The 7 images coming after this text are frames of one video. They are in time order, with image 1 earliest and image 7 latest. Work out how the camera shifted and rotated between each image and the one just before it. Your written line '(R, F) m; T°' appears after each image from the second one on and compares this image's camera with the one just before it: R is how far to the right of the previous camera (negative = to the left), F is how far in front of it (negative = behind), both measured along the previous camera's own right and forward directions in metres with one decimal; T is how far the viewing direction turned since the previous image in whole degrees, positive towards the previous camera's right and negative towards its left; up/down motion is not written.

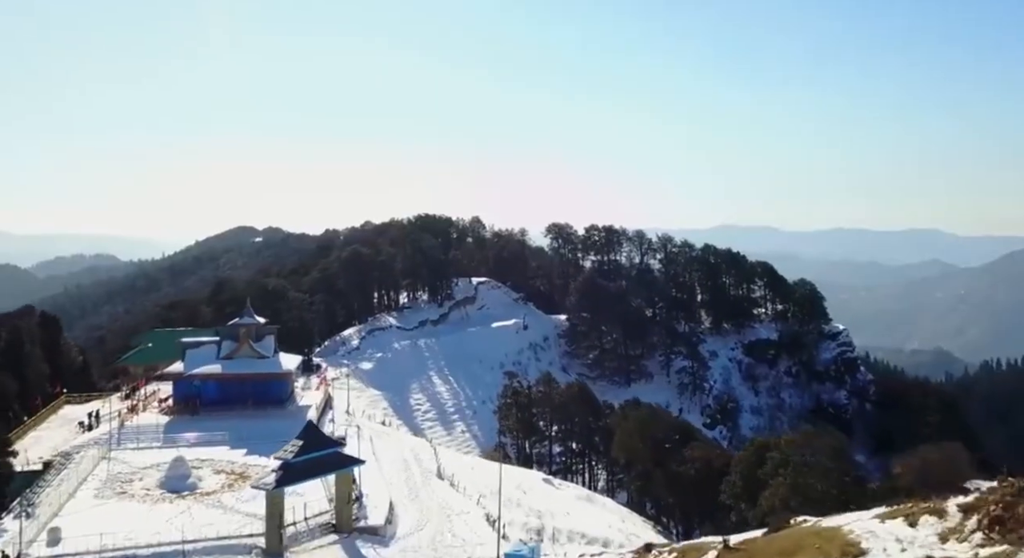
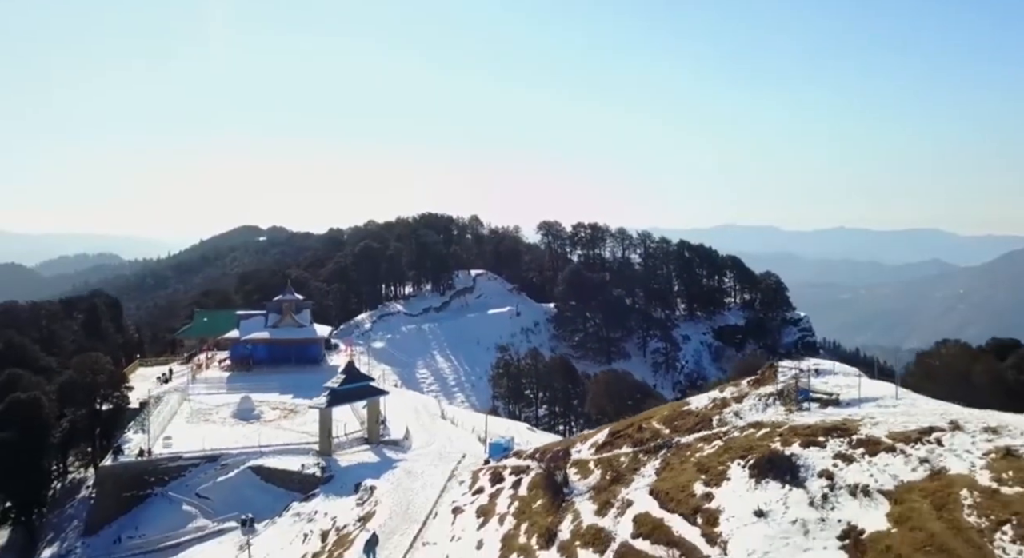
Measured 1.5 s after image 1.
(+0.7, -10.2) m; 0°
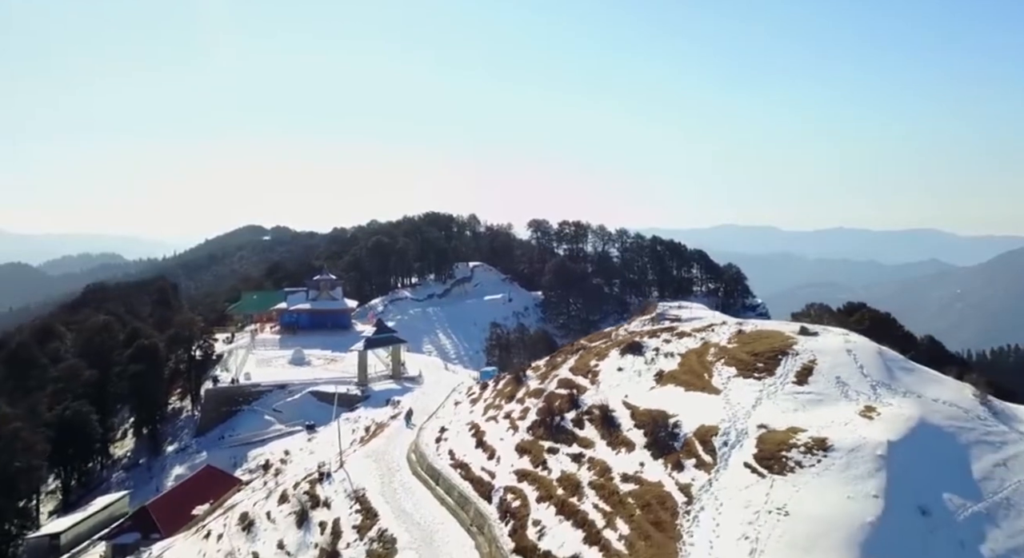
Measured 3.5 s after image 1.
(+0.9, -13.8) m; 0°
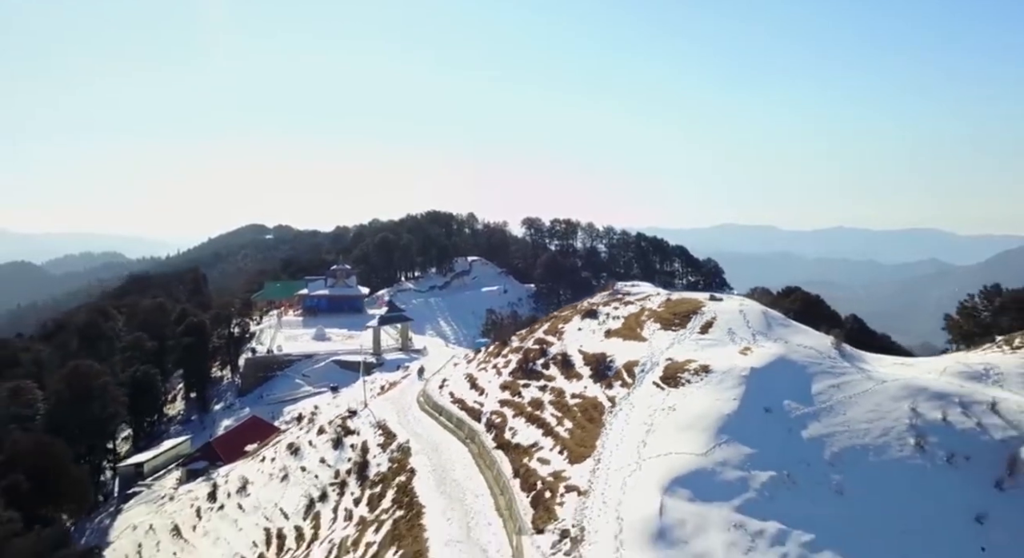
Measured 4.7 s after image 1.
(+0.7, -9.4) m; 0°
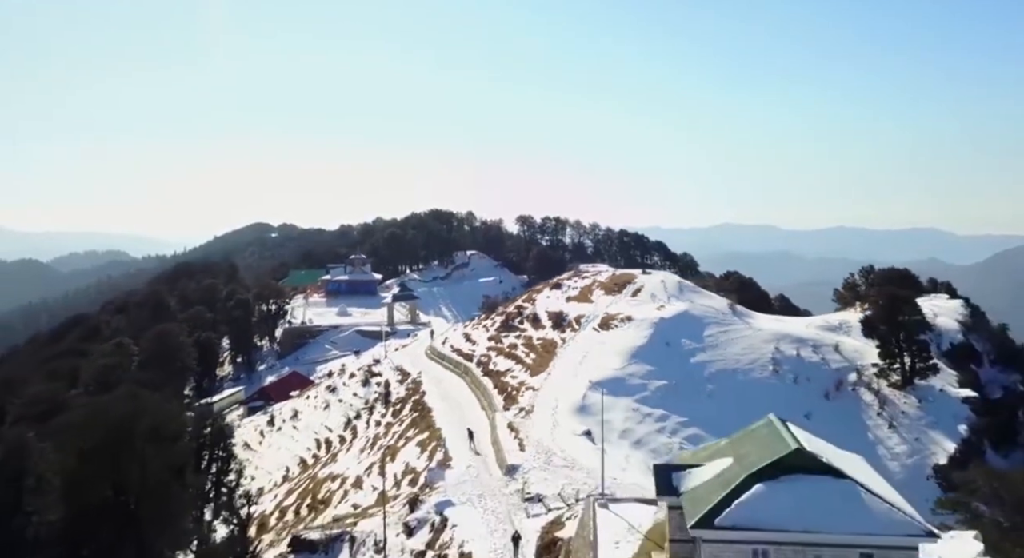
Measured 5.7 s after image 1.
(+1.0, -12.9) m; 0°
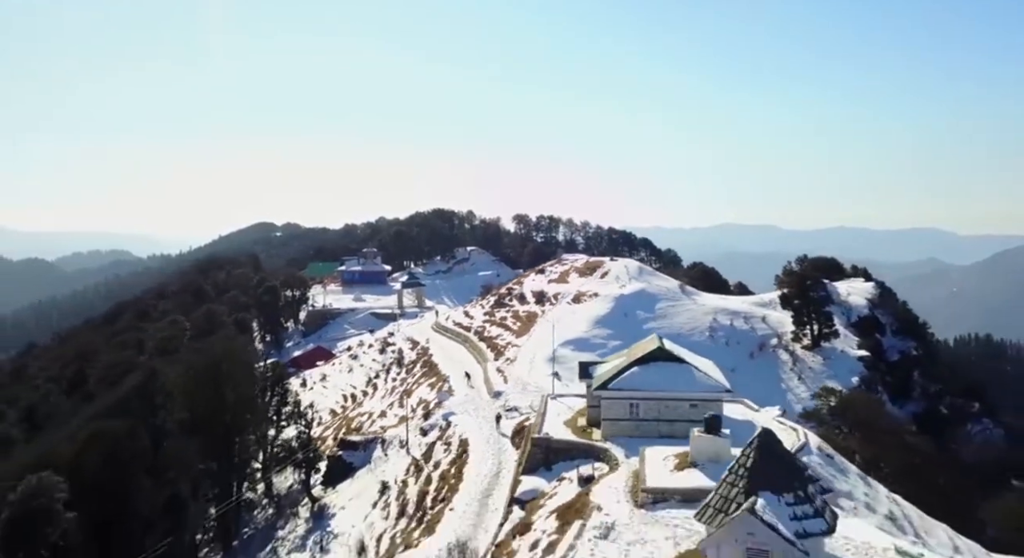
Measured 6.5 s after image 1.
(+0.7, -10.6) m; 0°
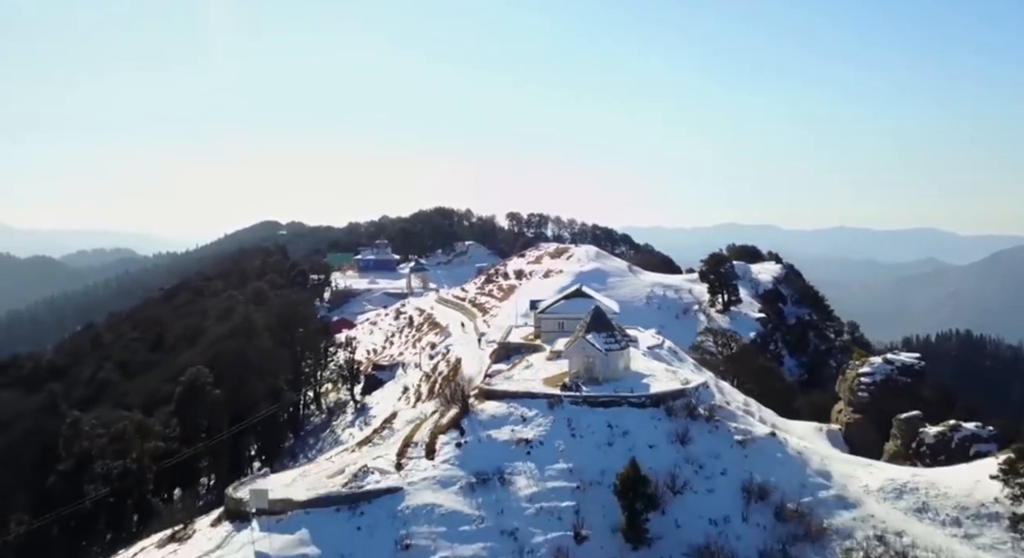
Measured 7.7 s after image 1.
(+1.3, -16.6) m; 0°
